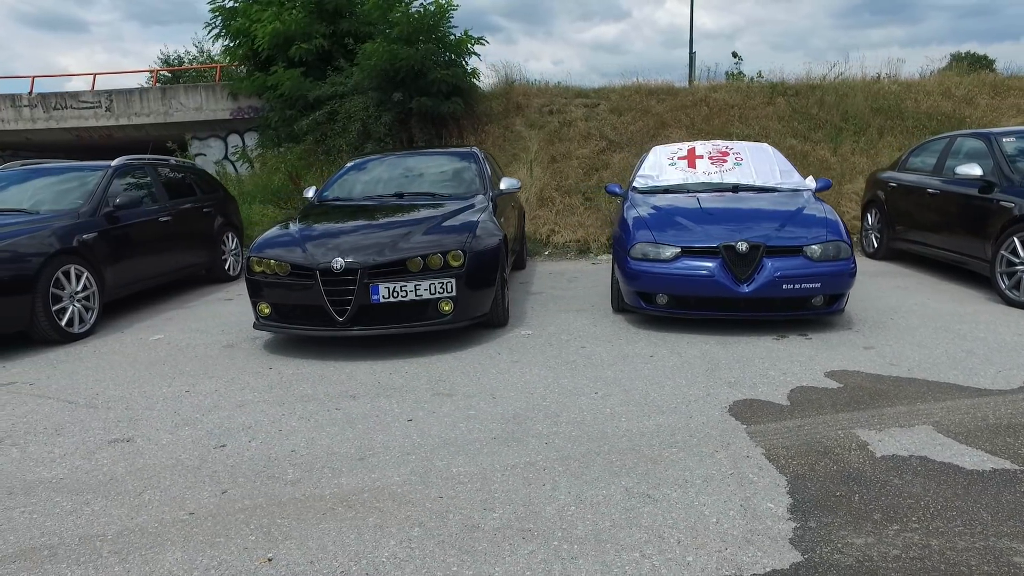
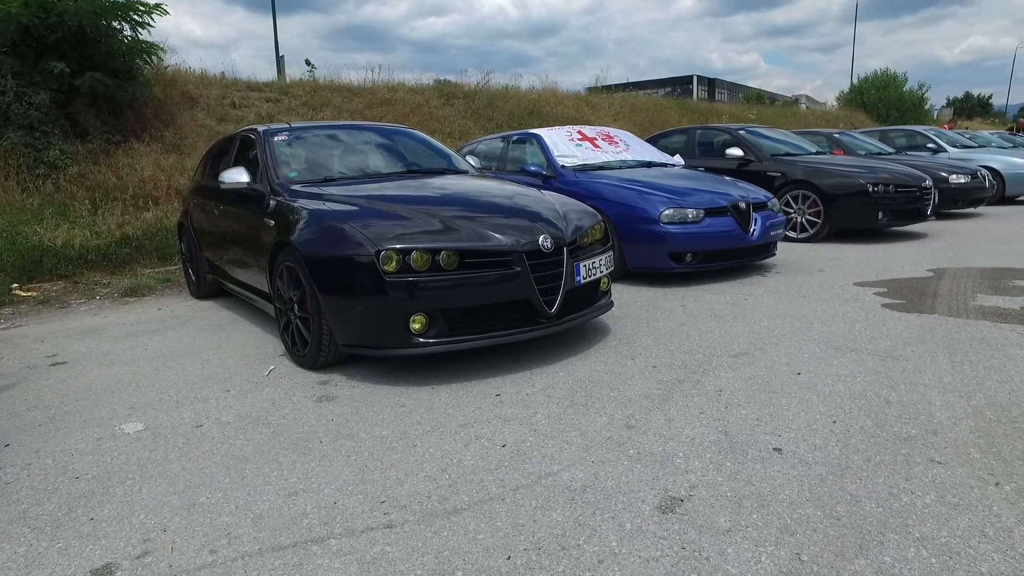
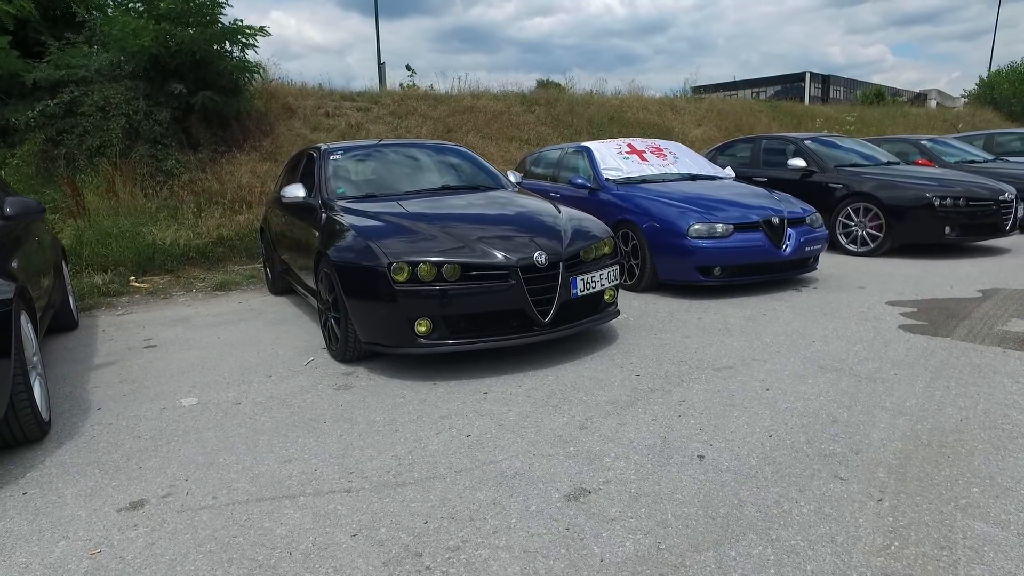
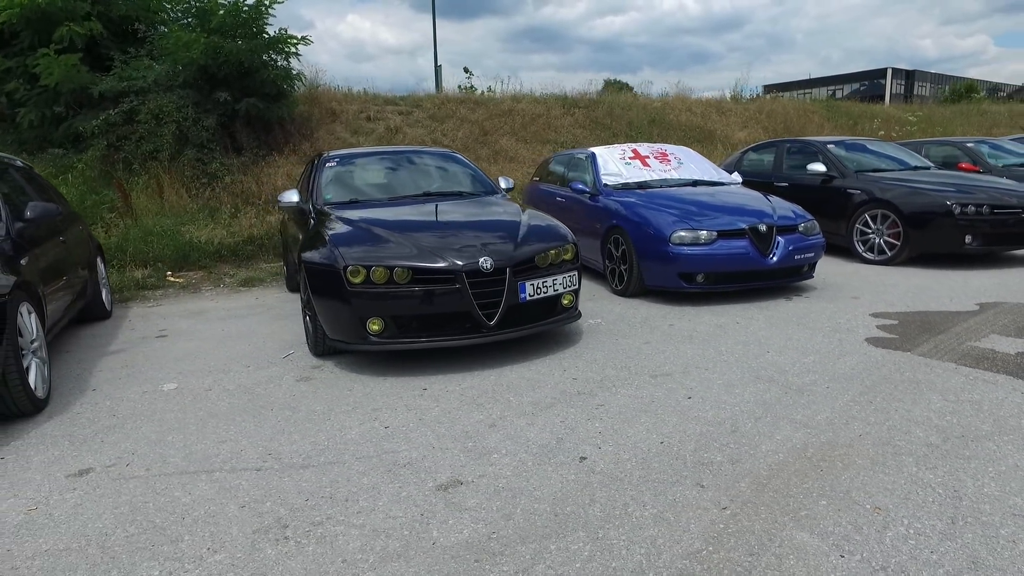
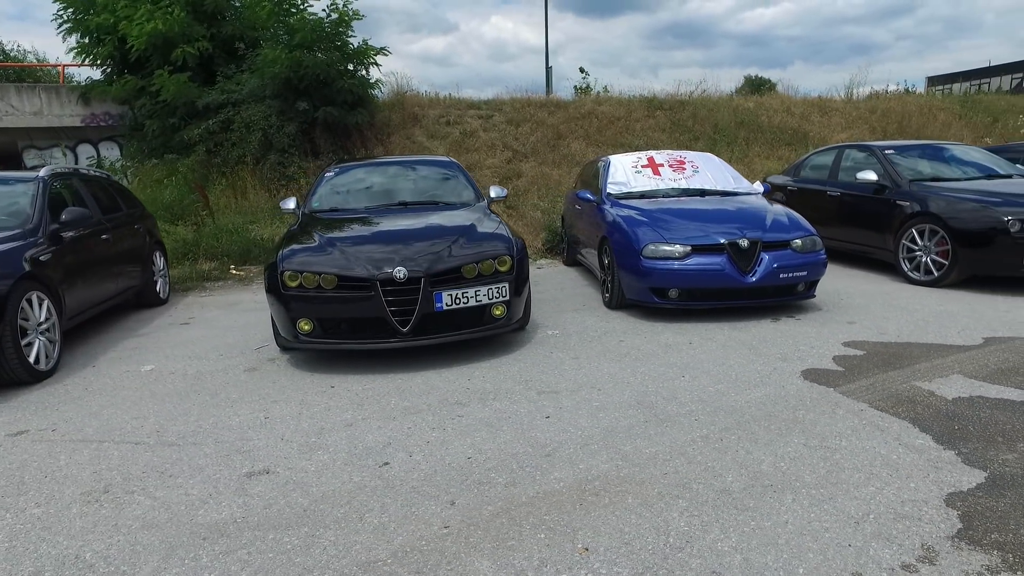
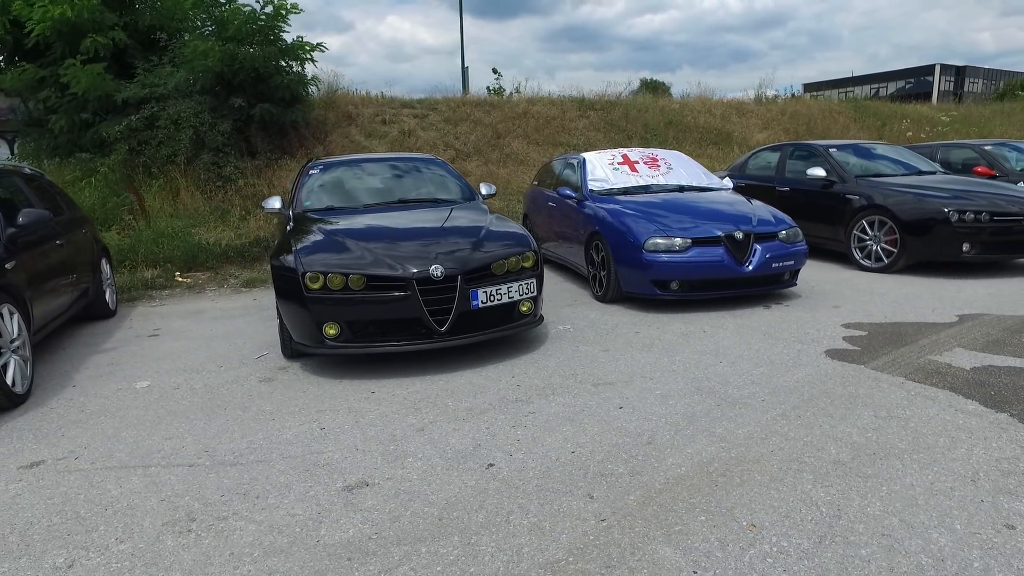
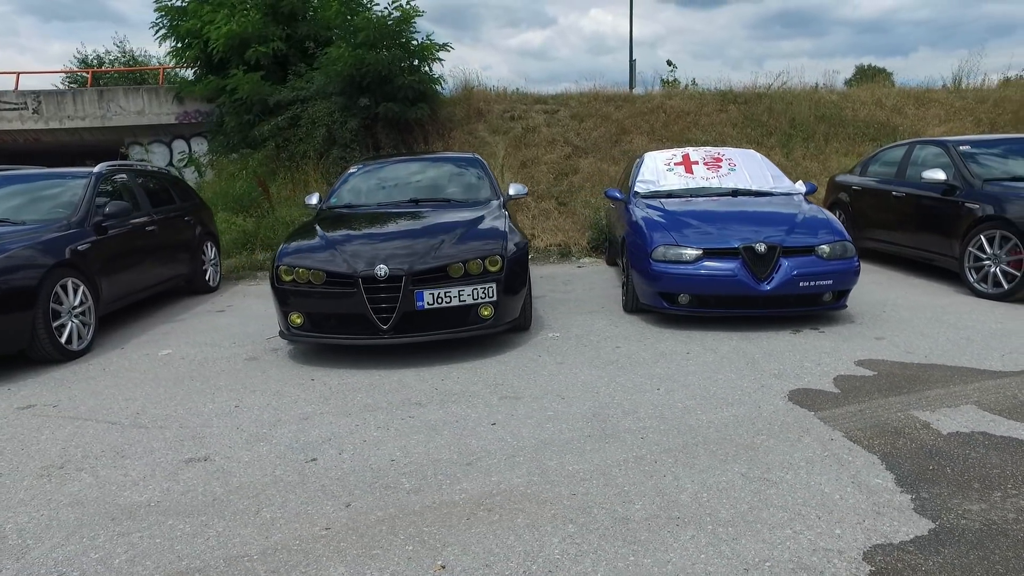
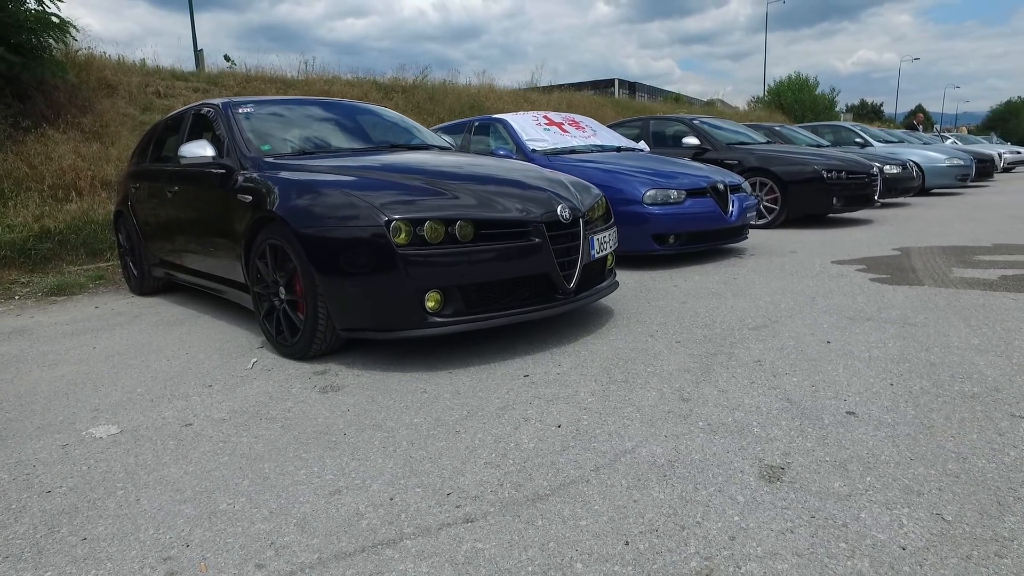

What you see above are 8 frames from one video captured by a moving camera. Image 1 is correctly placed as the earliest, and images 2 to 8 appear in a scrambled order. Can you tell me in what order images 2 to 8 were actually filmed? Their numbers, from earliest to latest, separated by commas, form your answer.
7, 5, 6, 4, 3, 2, 8
